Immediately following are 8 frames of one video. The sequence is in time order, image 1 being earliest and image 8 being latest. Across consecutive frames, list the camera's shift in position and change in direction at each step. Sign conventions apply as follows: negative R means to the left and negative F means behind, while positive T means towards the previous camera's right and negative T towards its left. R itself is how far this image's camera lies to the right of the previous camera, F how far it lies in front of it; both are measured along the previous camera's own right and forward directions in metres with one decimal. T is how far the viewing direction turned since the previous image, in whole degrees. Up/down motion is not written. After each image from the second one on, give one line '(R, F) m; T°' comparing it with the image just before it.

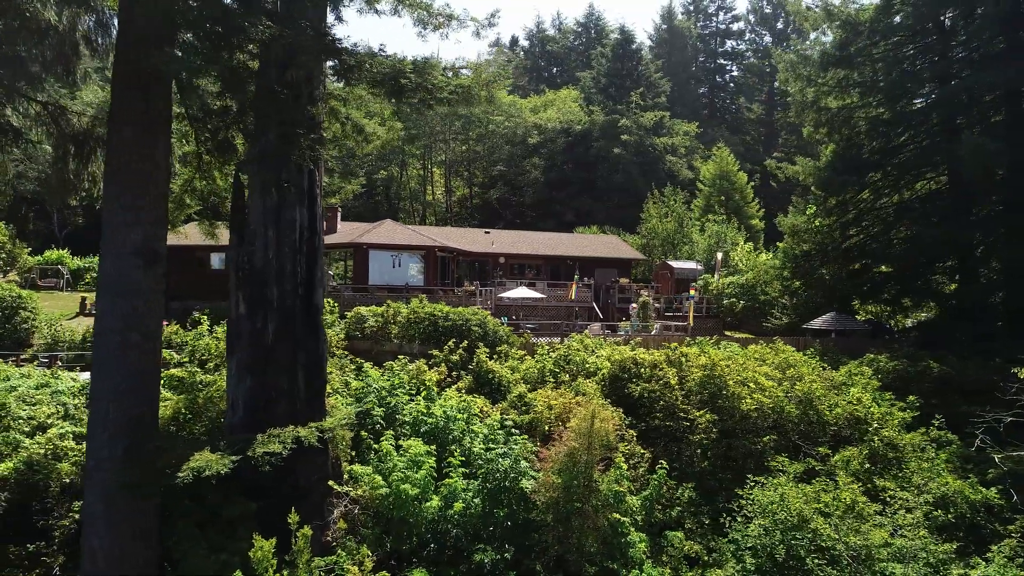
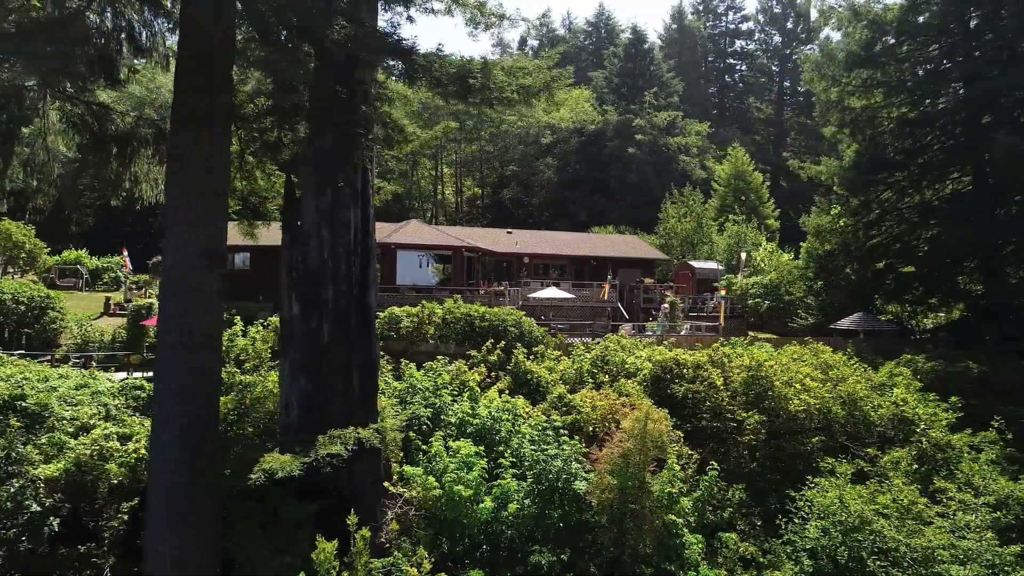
(-0.6, 0.0) m; 0°
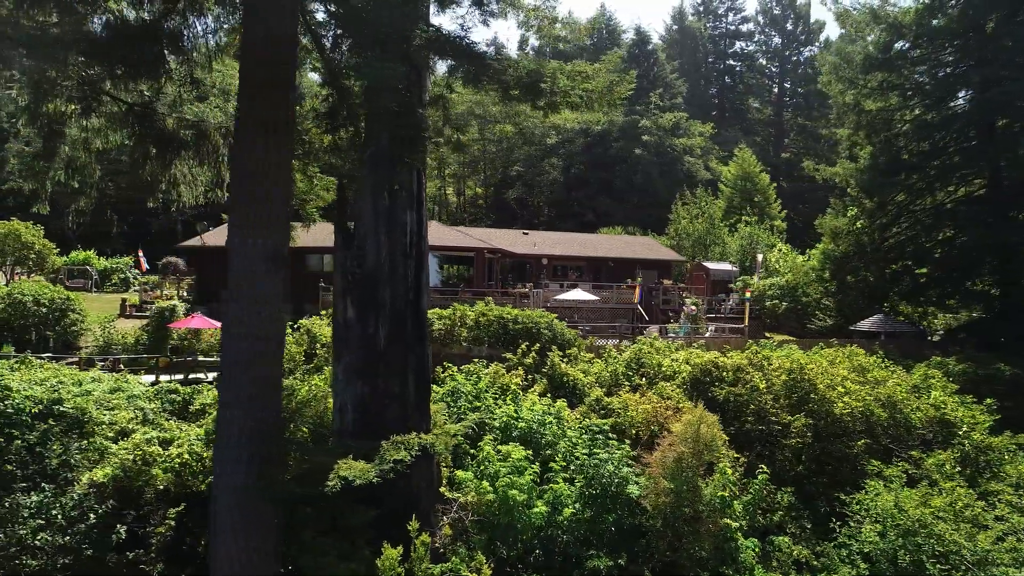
(-0.7, 0.0) m; +1°
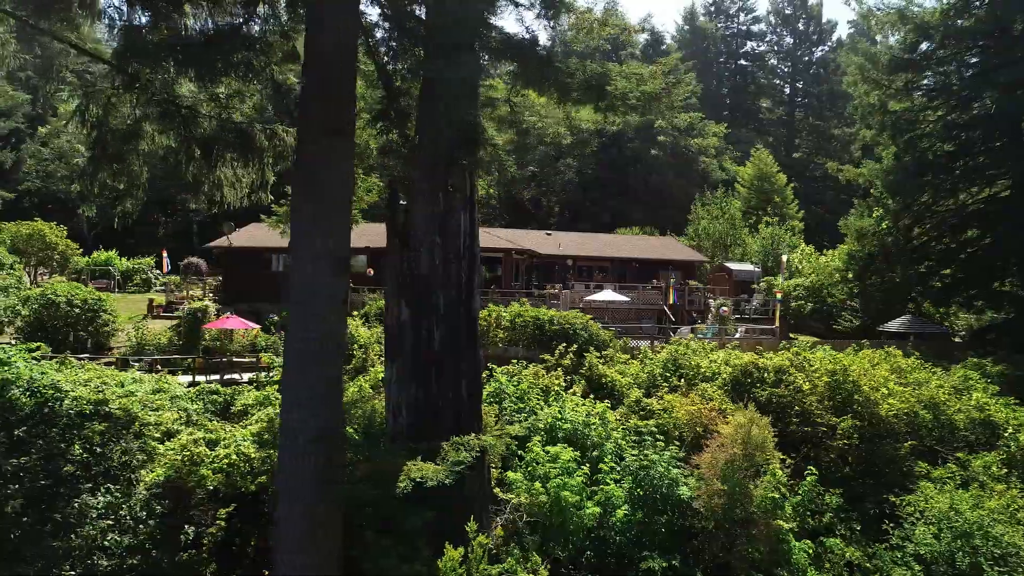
(-0.6, 0.0) m; 0°
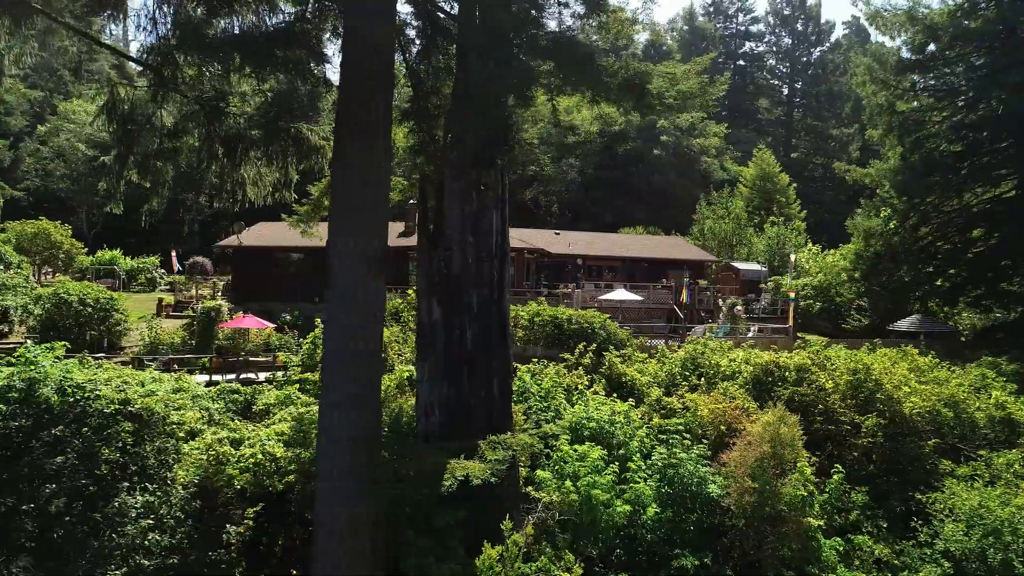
(-0.4, 0.0) m; +1°
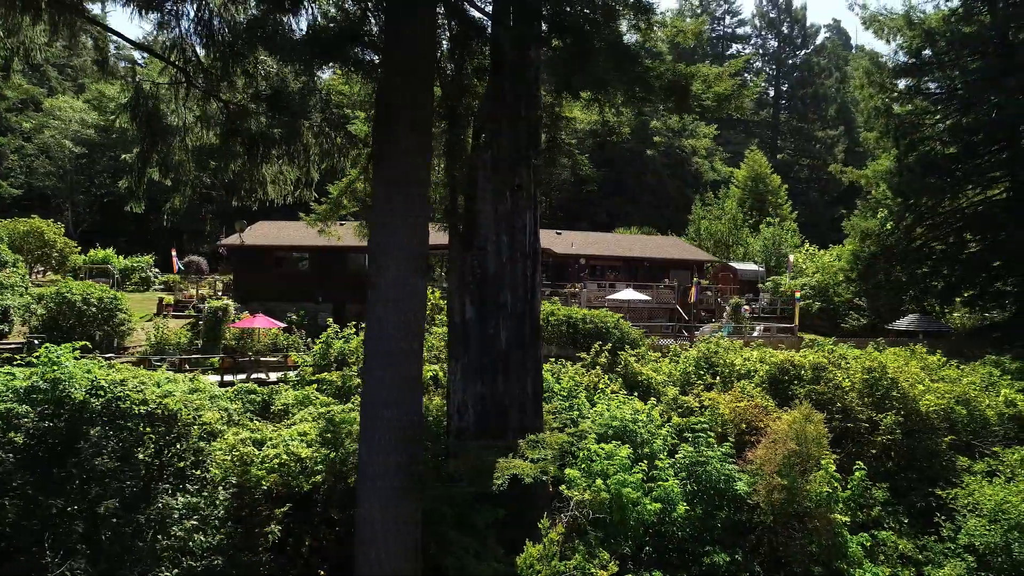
(-0.6, 0.0) m; +2°
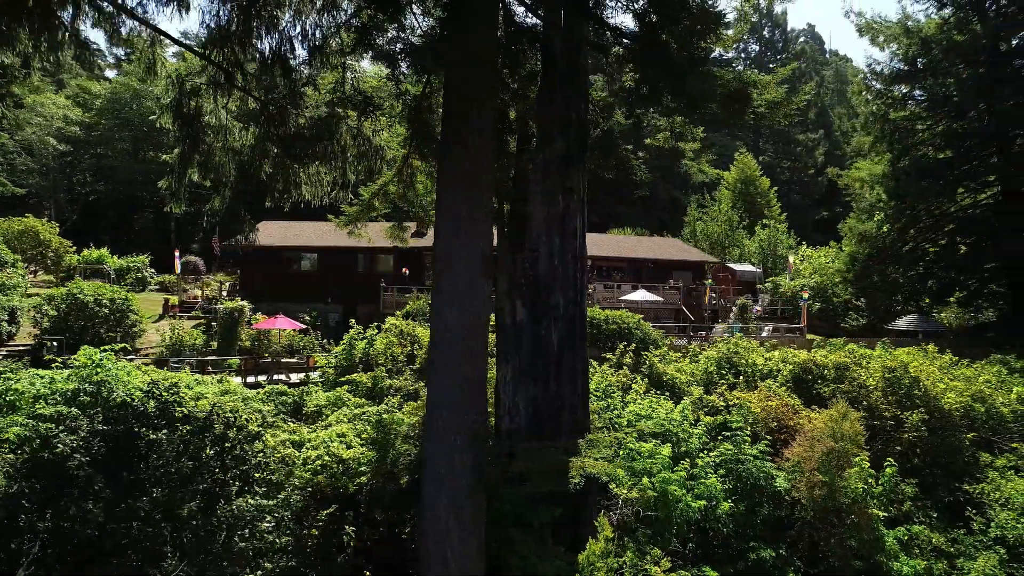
(-0.9, -0.1) m; +2°
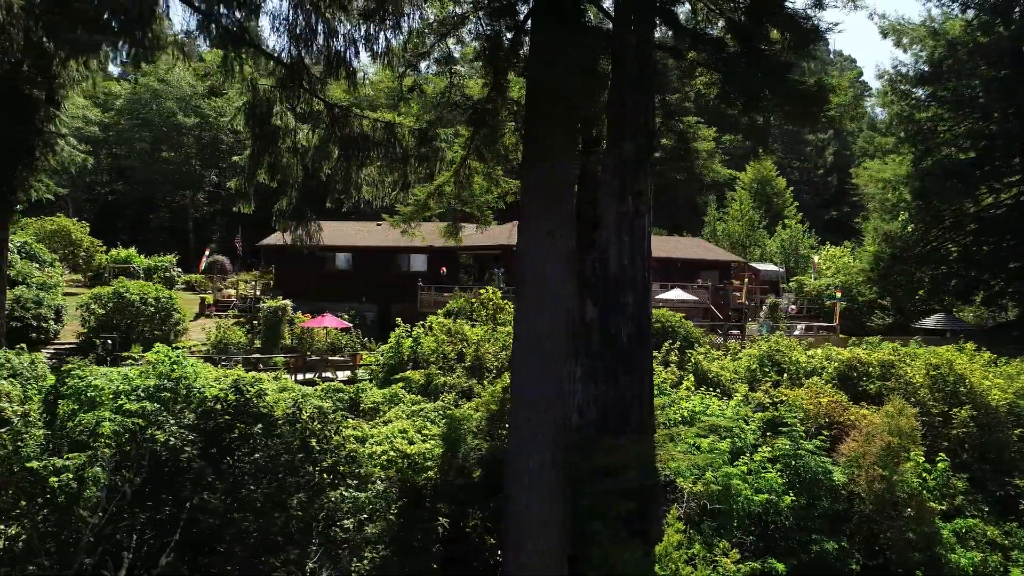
(-0.8, -0.2) m; 0°
